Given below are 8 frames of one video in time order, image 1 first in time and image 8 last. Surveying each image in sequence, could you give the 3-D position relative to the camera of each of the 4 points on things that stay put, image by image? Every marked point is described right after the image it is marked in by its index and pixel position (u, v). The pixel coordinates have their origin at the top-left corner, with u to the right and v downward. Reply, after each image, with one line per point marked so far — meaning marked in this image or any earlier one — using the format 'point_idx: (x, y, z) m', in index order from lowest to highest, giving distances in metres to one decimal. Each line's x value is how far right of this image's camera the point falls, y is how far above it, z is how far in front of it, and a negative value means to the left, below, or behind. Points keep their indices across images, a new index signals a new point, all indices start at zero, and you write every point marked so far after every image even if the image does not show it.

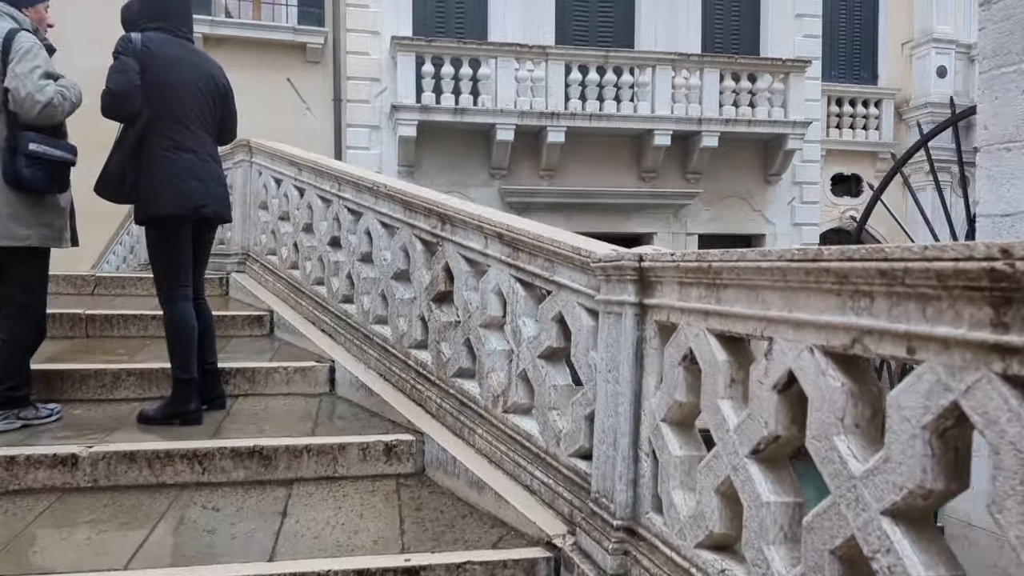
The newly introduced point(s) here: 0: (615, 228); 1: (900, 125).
0: (+1.3, +0.8, +9.4) m
1: (+5.5, +2.3, +10.3) m
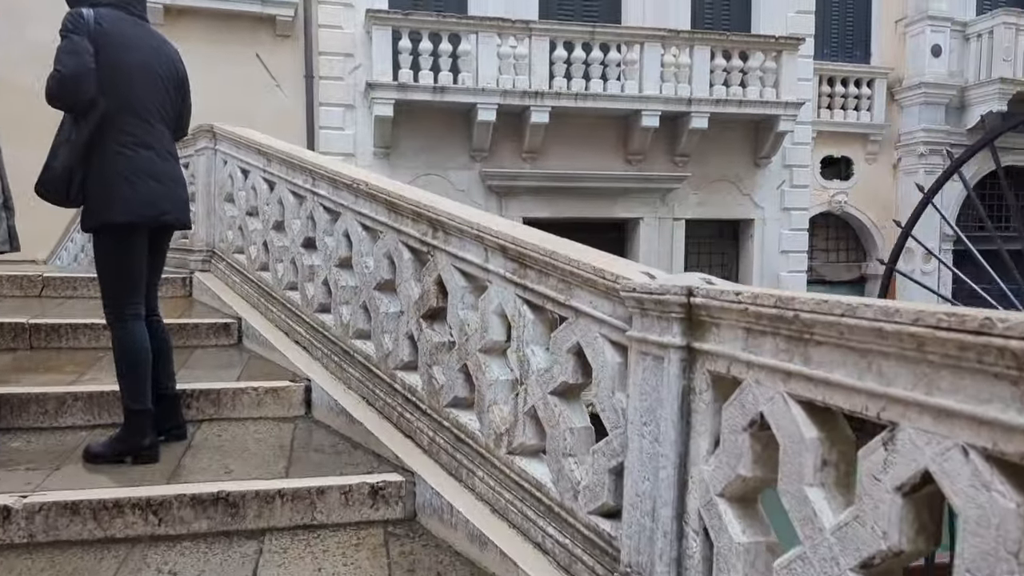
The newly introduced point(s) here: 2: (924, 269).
0: (+1.1, +0.9, +9.1) m
1: (+5.2, +2.5, +10.1) m
2: (+5.6, +0.2, +9.9) m
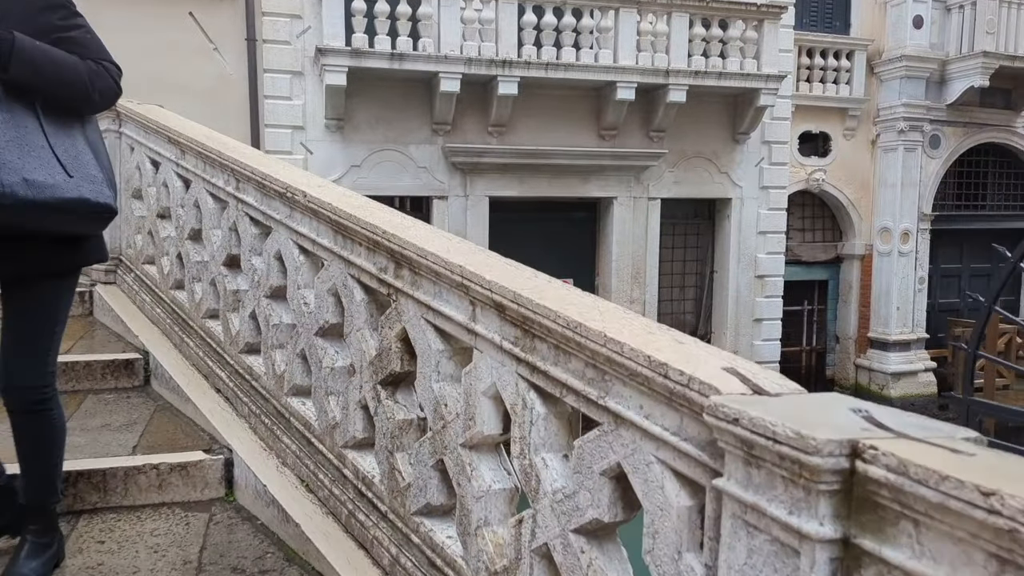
0: (+0.7, +1.1, +8.5) m
1: (+4.8, +2.8, +9.6) m
2: (+5.1, +0.5, +9.5) m
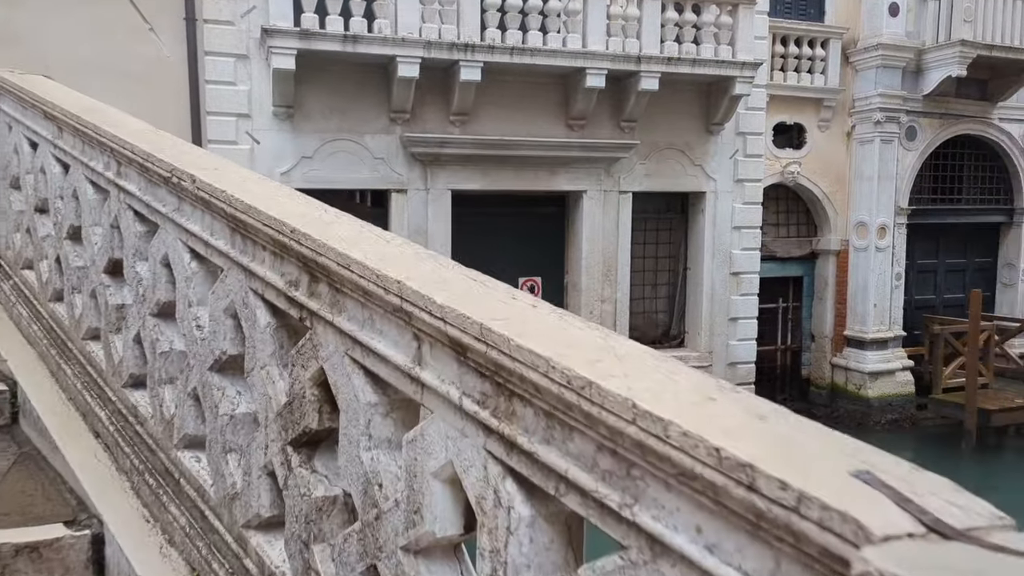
0: (+0.3, +1.1, +8.1) m
1: (+4.3, +2.8, +9.4) m
2: (+4.7, +0.5, +9.3) m
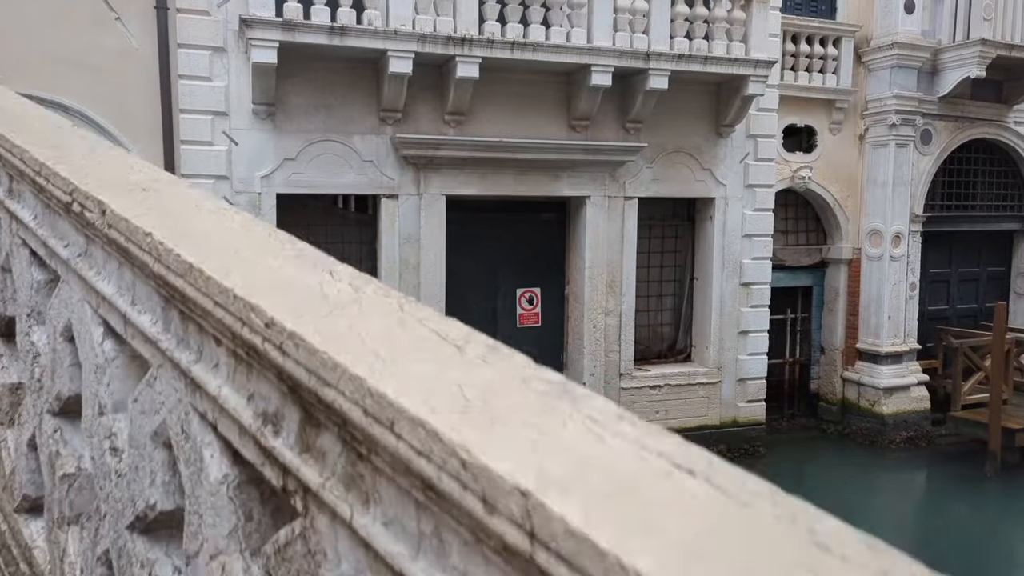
0: (+0.3, +1.0, +7.5) m
1: (+4.2, +2.7, +8.9) m
2: (+4.6, +0.4, +8.9) m
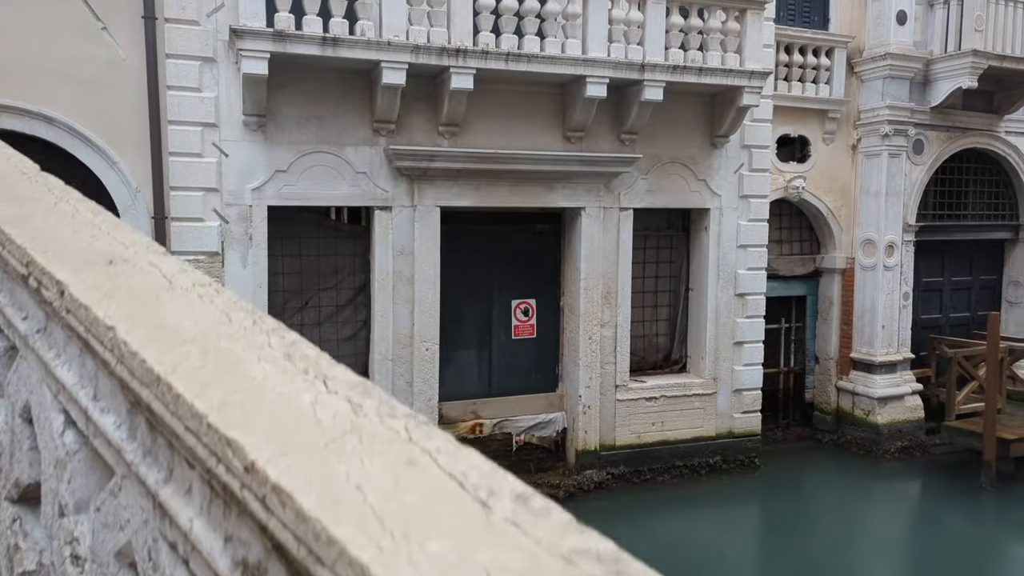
0: (+0.2, +0.9, +7.5) m
1: (+4.2, +2.6, +8.9) m
2: (+4.5, +0.3, +8.9) m
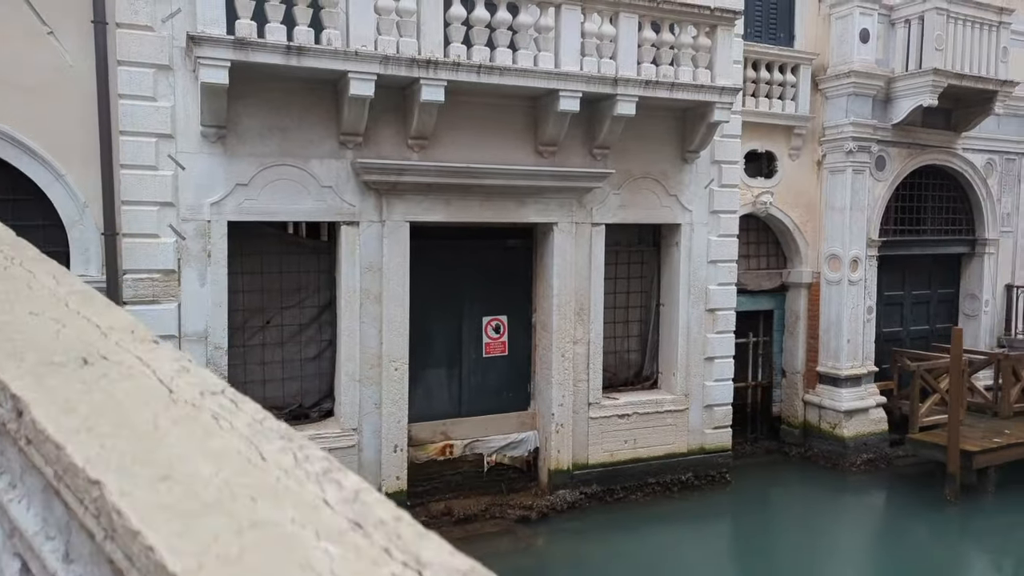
0: (0.0, +0.7, +7.3) m
1: (+3.8, +2.4, +9.0) m
2: (+4.2, +0.1, +9.0) m
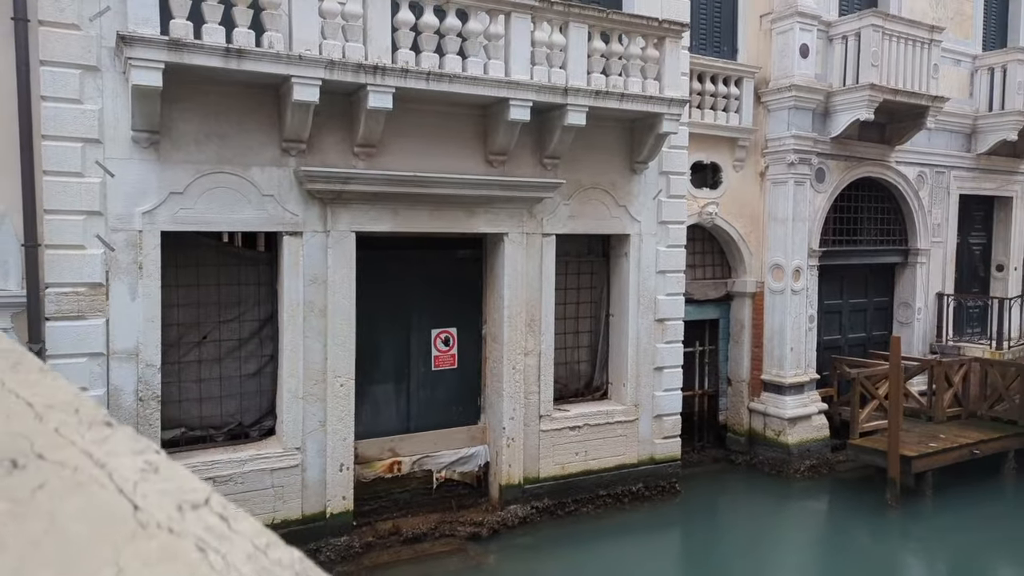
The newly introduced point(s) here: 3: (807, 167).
0: (-0.5, +0.6, +7.1) m
1: (+3.1, +2.3, +9.2) m
2: (+3.5, 0.0, +9.1) m
3: (+3.7, +1.5, +9.1) m
